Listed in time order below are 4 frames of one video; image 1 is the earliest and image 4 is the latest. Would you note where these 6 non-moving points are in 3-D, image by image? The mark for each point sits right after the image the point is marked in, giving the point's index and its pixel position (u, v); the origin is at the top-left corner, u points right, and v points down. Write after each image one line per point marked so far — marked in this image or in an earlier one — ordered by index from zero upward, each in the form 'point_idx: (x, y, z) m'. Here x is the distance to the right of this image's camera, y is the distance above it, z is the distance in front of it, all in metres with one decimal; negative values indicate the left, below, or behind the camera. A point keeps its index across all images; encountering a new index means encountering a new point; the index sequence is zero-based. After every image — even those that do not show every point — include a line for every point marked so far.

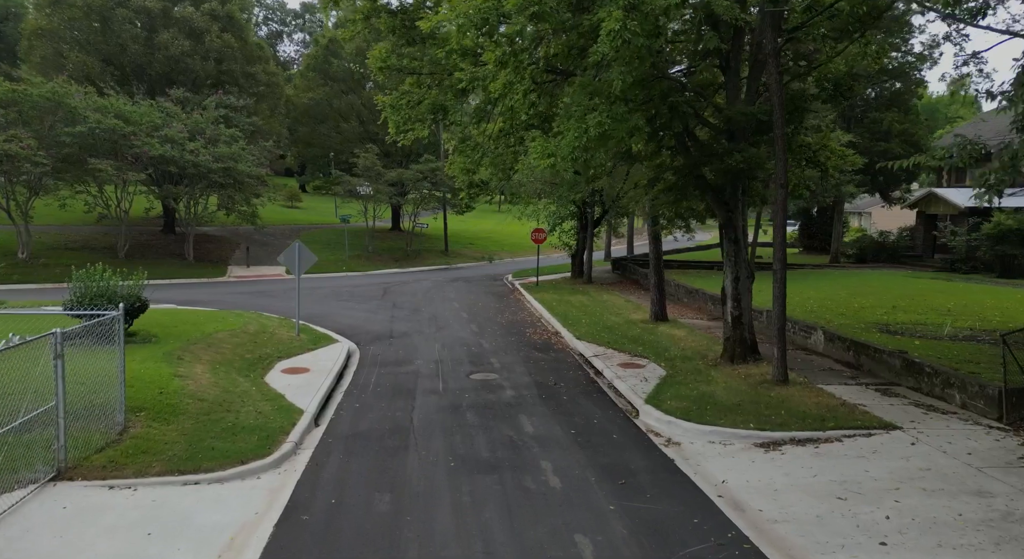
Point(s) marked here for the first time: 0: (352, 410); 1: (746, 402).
0: (-2.4, -2.0, +11.2) m
1: (+3.4, -1.8, +10.9) m
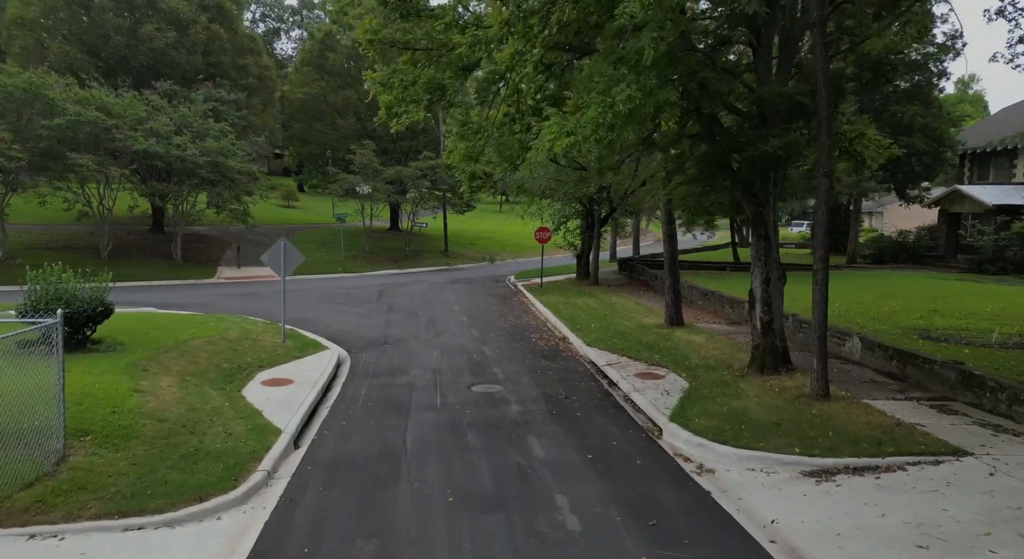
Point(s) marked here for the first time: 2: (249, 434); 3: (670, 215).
0: (-2.3, -2.0, +9.9) m
1: (+3.5, -1.8, +9.6) m
2: (-3.2, -1.9, +9.0) m
3: (+3.6, +1.5, +17.2) m
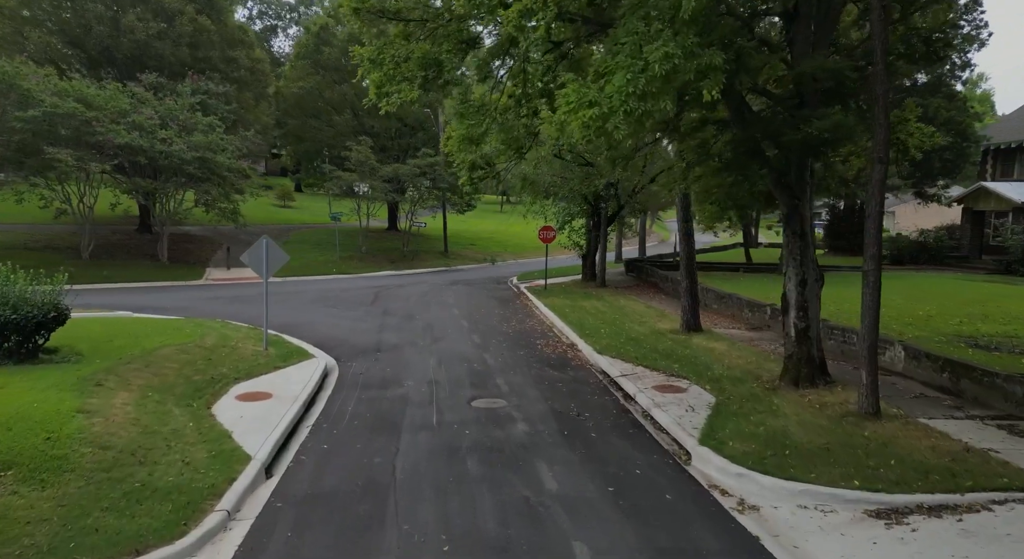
0: (-2.2, -2.0, +8.6) m
1: (+3.6, -1.8, +8.3) m
2: (-3.1, -1.9, +7.7) m
3: (+3.7, +1.4, +15.9) m
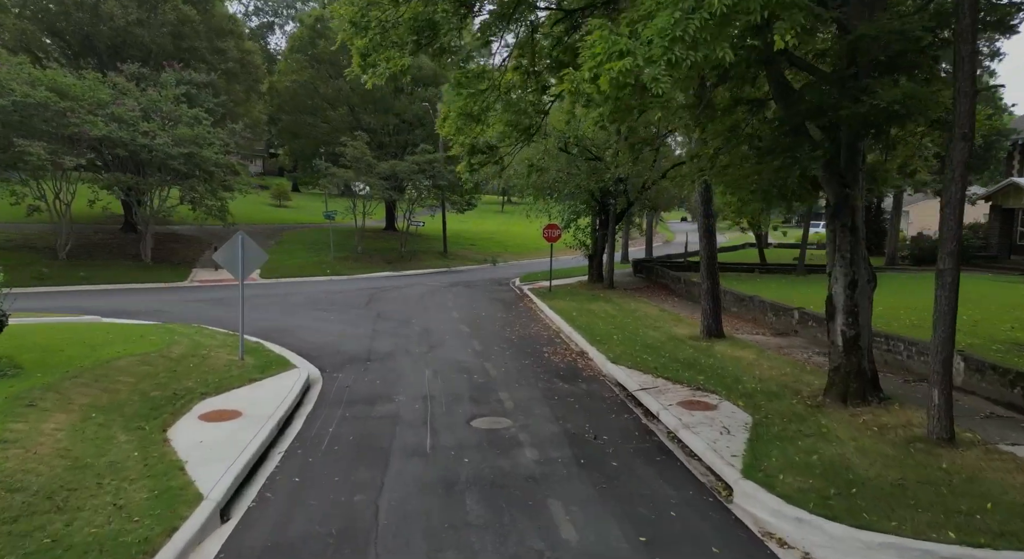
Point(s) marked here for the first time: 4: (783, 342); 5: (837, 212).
0: (-2.2, -2.0, +7.1) m
1: (+3.7, -1.9, +6.8) m
2: (-3.0, -1.9, +6.2) m
3: (+3.8, +1.4, +14.4) m
4: (+5.2, -1.2, +14.4) m
5: (+4.1, +0.8, +9.4) m
